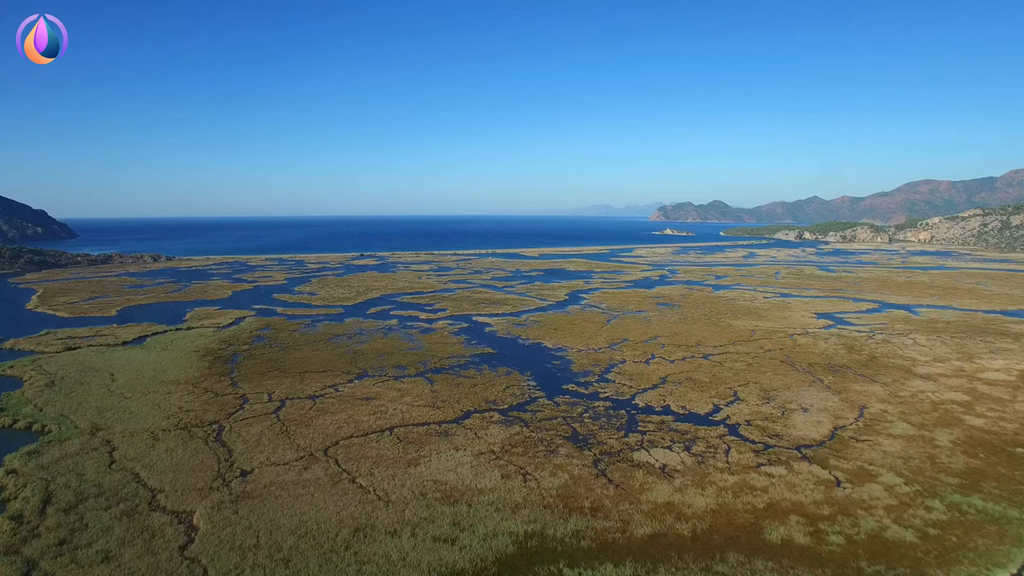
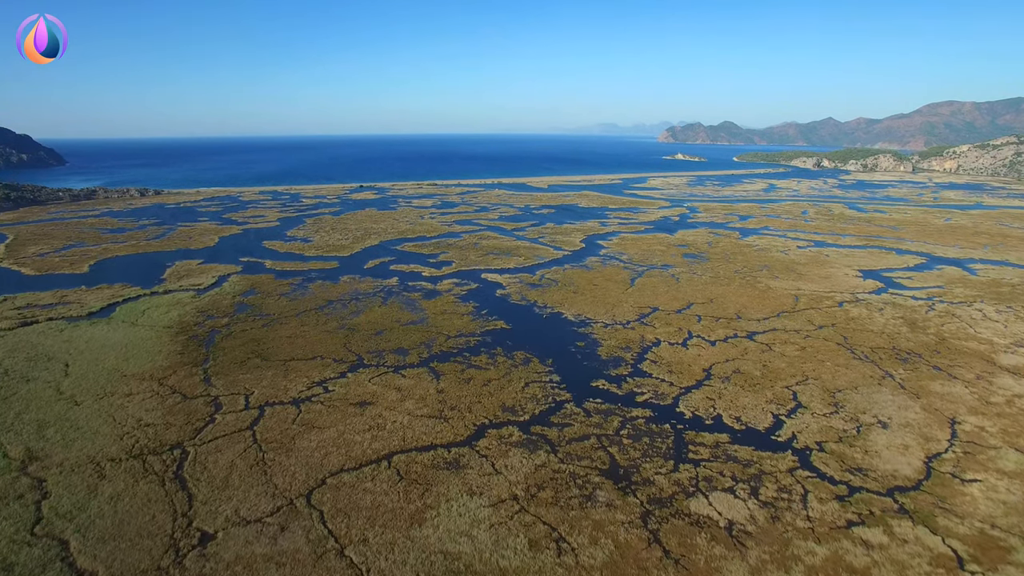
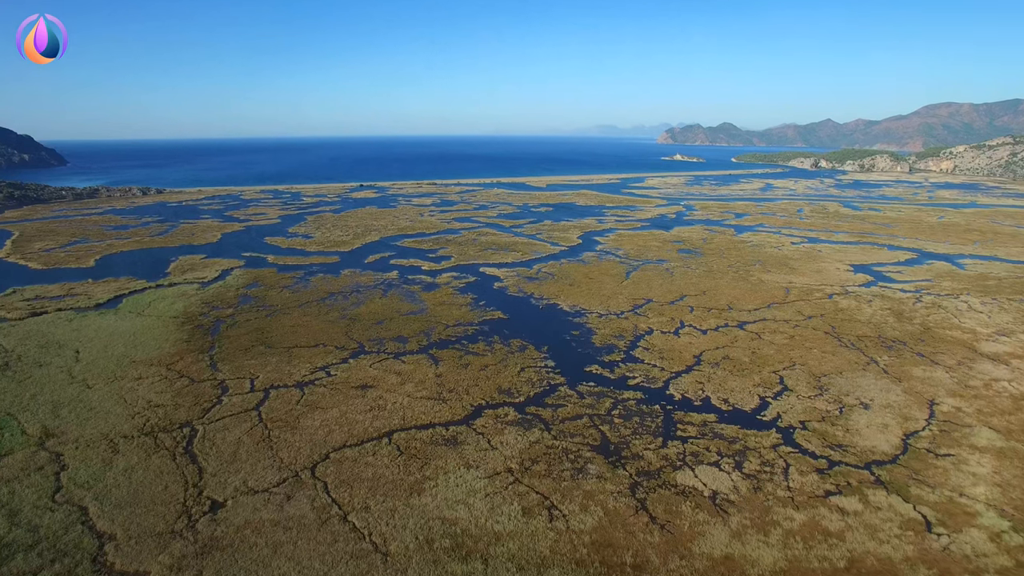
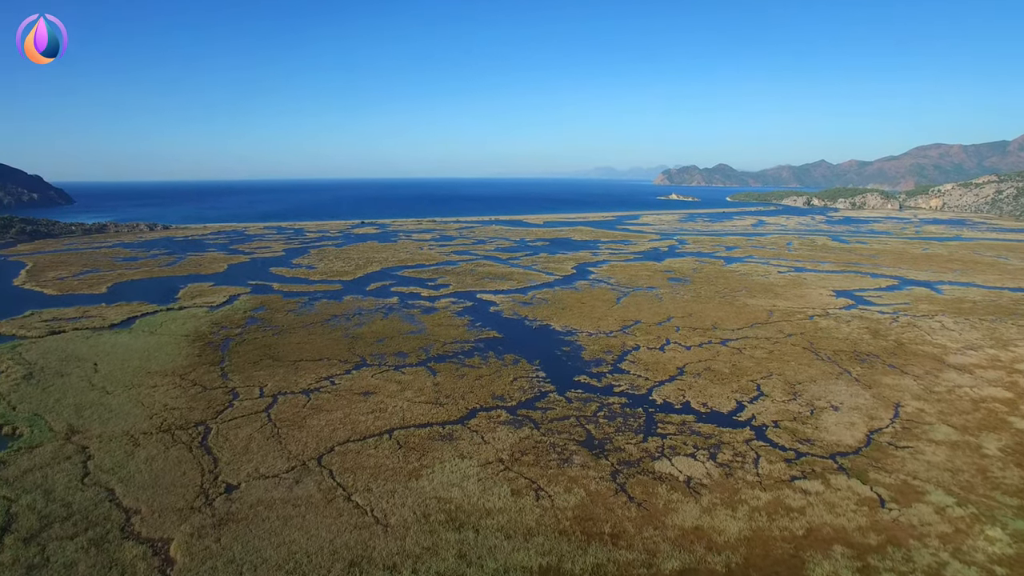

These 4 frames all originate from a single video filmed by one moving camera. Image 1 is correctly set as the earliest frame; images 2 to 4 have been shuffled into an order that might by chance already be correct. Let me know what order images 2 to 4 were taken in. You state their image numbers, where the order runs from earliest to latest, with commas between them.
4, 3, 2
